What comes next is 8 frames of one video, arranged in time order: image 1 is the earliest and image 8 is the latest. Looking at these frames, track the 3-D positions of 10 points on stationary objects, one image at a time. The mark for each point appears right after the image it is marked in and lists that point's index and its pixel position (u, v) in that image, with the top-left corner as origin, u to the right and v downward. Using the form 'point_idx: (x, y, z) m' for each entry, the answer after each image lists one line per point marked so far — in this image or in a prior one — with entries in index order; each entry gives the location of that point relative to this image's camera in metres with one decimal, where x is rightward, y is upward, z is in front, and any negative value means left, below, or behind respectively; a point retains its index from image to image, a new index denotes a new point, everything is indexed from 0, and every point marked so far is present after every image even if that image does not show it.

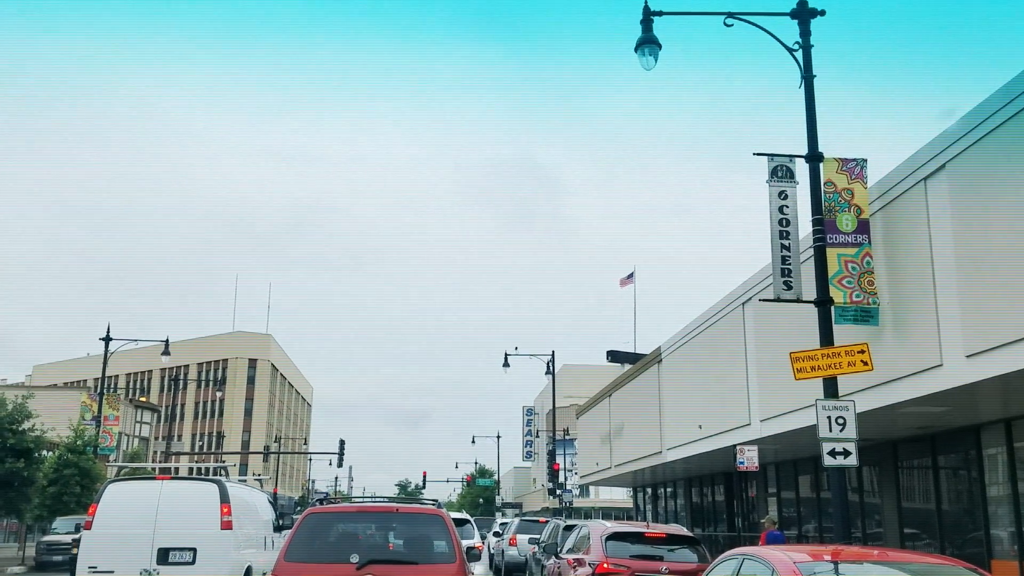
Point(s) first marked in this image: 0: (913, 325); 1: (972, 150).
0: (+6.1, -0.4, +14.3) m
1: (+6.3, +2.0, +12.9) m
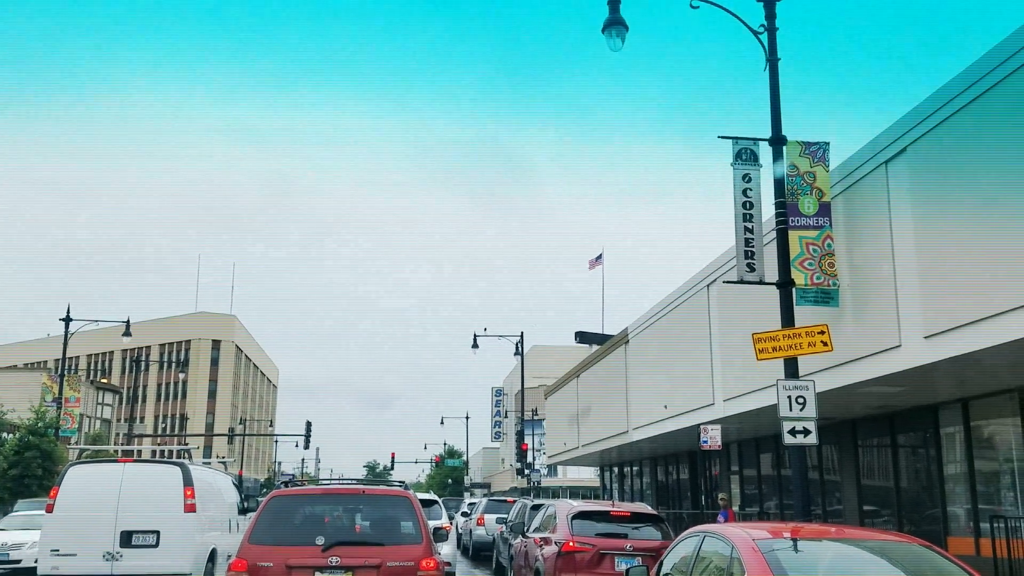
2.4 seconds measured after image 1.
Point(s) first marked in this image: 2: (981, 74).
0: (+5.5, -0.2, +14.0) m
1: (+5.7, +2.1, +12.6) m
2: (+5.8, +2.7, +11.5) m
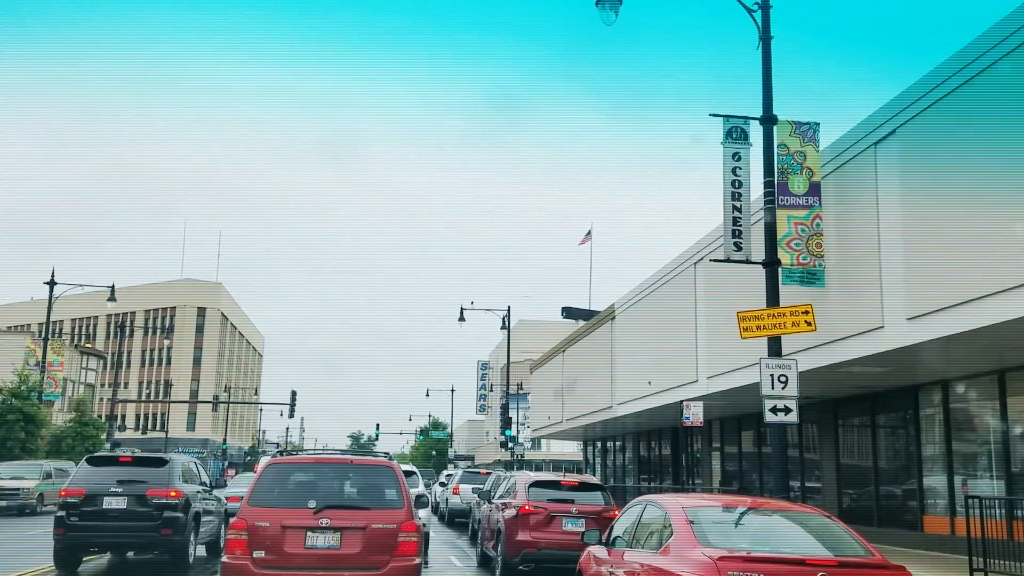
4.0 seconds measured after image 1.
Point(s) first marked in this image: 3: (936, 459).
0: (+5.3, 0.0, +14.1) m
1: (+5.6, +2.4, +12.6) m
2: (+5.7, +2.9, +11.6) m
3: (+7.3, -2.9, +15.9) m
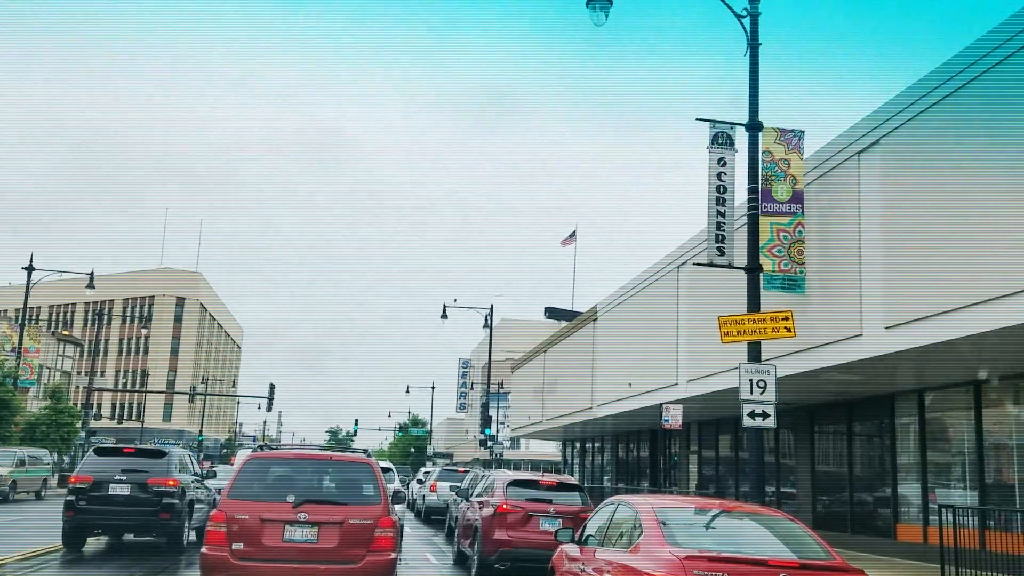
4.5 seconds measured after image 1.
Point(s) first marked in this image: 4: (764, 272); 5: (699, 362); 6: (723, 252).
0: (+5.0, -0.1, +14.2) m
1: (+5.4, +2.2, +12.7) m
2: (+5.6, +2.7, +11.6) m
3: (+6.9, -3.1, +16.0) m
4: (+4.2, +0.3, +15.4) m
5: (+3.8, -1.5, +18.9) m
6: (+3.6, +0.6, +15.8) m
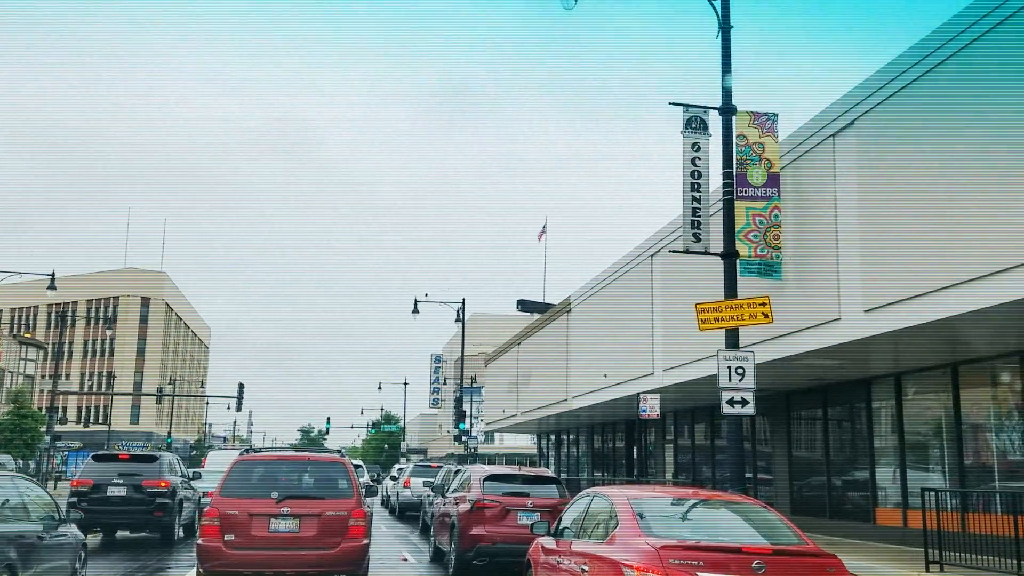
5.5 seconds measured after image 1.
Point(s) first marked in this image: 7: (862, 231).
0: (+4.6, +0.1, +14.2) m
1: (+5.0, +2.4, +12.7) m
2: (+5.2, +2.9, +11.6) m
3: (+6.5, -2.8, +16.1) m
4: (+3.7, +0.5, +15.4) m
5: (+3.3, -1.3, +18.8) m
6: (+3.1, +0.8, +15.7) m
7: (+4.9, +0.8, +13.0) m
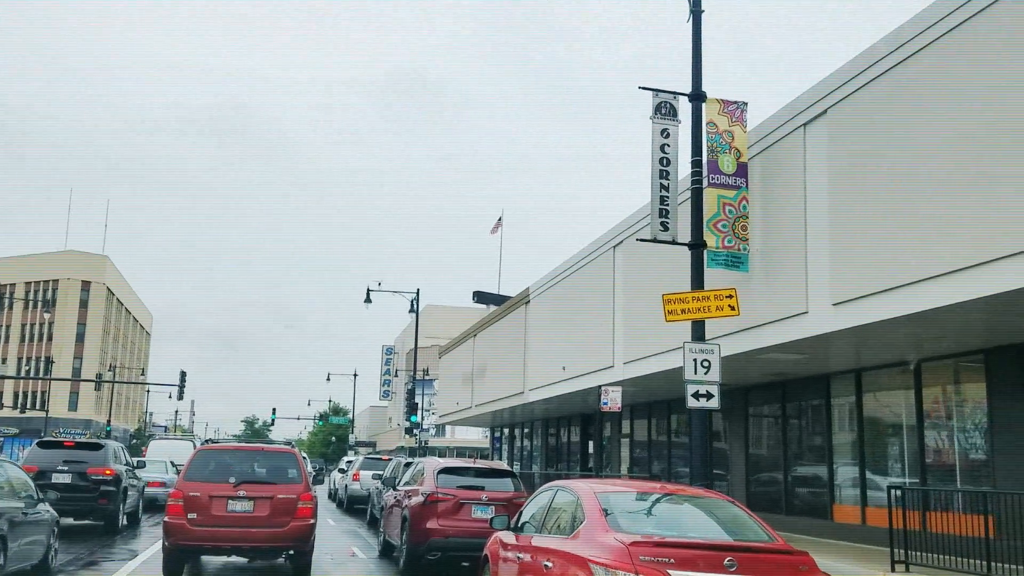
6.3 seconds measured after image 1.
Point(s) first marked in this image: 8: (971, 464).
0: (+4.0, +0.2, +14.1) m
1: (+4.5, +2.5, +12.6) m
2: (+4.8, +3.0, +11.5) m
3: (+5.7, -2.8, +16.1) m
4: (+3.1, +0.6, +15.2) m
5: (+2.4, -1.1, +18.7) m
6: (+2.5, +0.9, +15.6) m
7: (+4.3, +0.8, +12.9) m
8: (+6.4, -2.5, +13.2) m
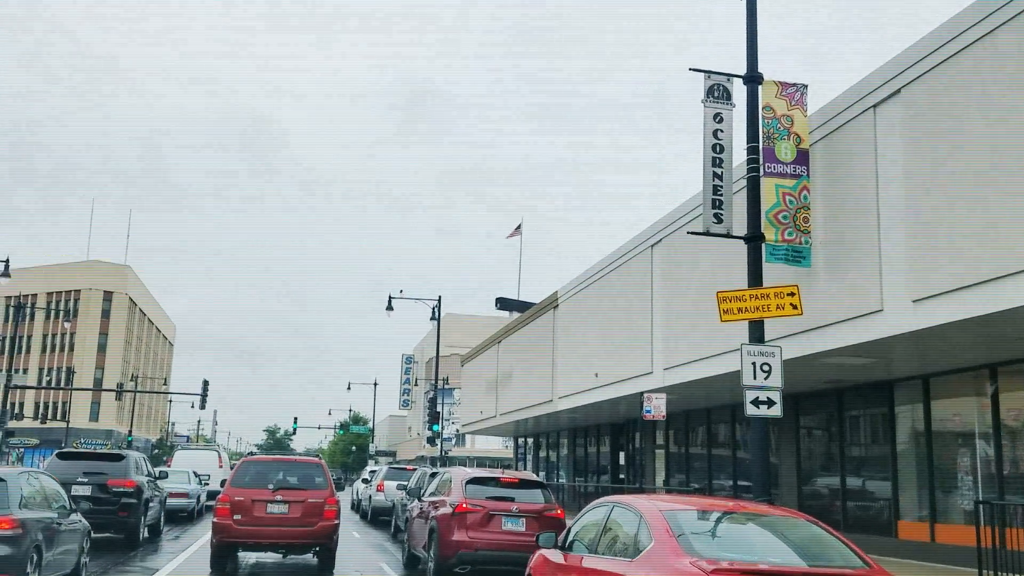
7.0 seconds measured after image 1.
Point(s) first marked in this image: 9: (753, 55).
0: (+4.5, +0.2, +13.3) m
1: (+4.9, +2.5, +11.8) m
2: (+5.2, +3.0, +10.8) m
3: (+6.2, -2.8, +15.3) m
4: (+3.6, +0.6, +14.5) m
5: (+3.0, -1.2, +18.0) m
6: (+3.0, +0.9, +14.8) m
7: (+4.8, +0.8, +12.2) m
8: (+6.9, -2.4, +12.3) m
9: (+3.2, +3.1, +13.3) m
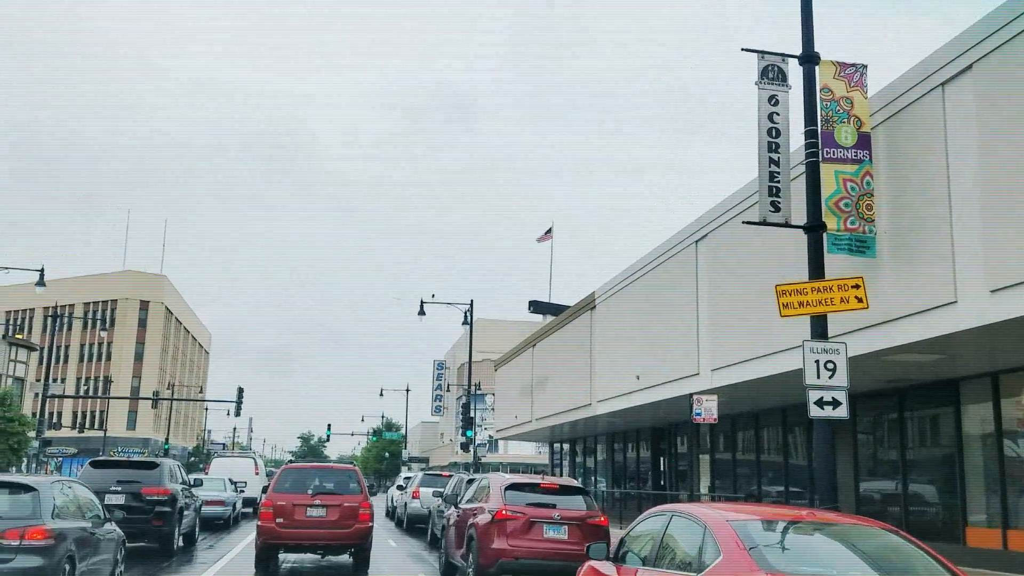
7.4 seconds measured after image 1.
0: (+5.0, +0.3, +12.8) m
1: (+5.4, +2.6, +11.3) m
2: (+5.6, +3.1, +10.2) m
3: (+6.9, -2.7, +14.7) m
4: (+4.1, +0.6, +14.0) m
5: (+3.7, -1.2, +17.4) m
6: (+3.5, +1.0, +14.3) m
7: (+5.3, +0.9, +11.6) m
8: (+7.4, -2.3, +11.7) m
9: (+3.7, +3.1, +12.8) m
